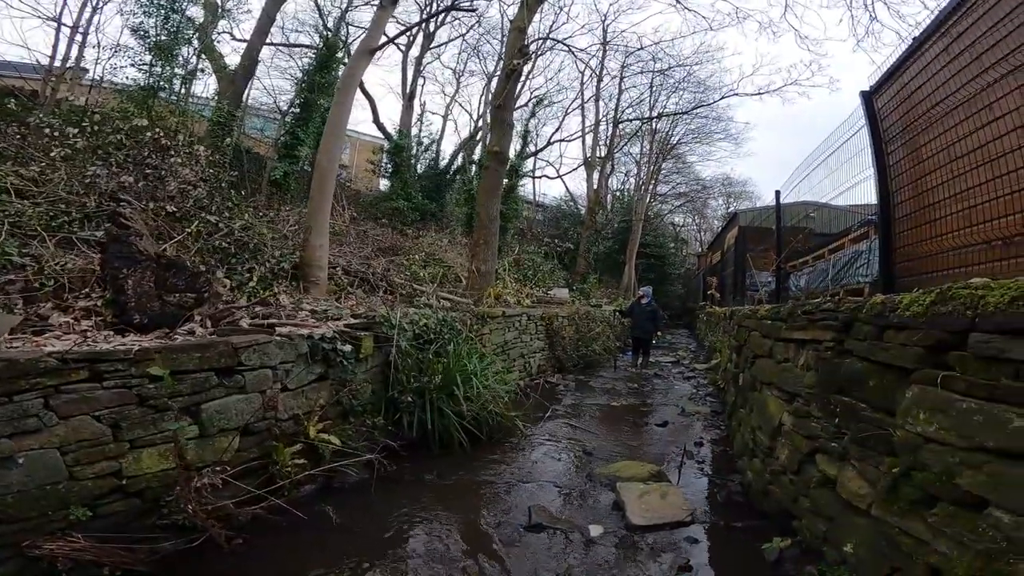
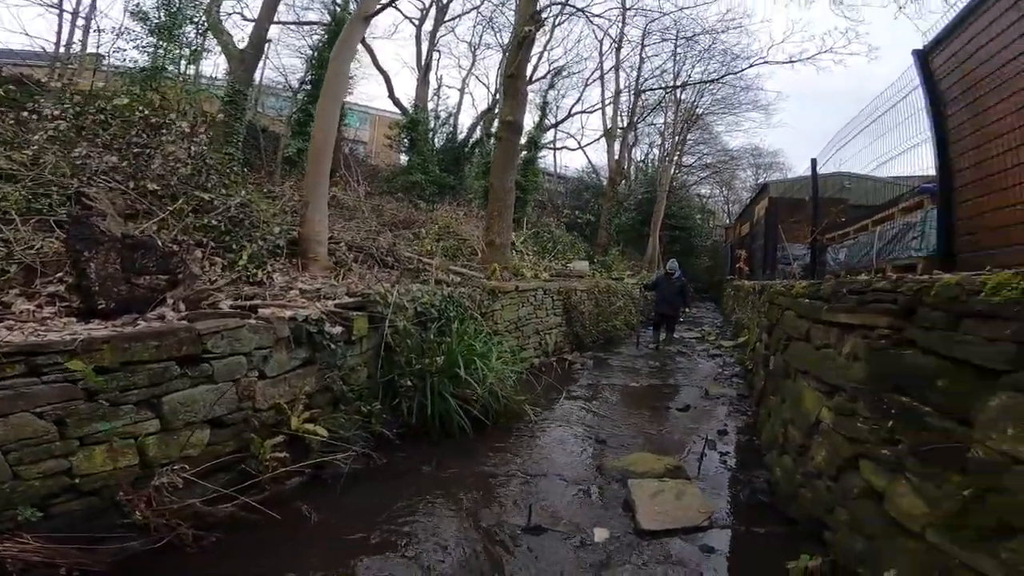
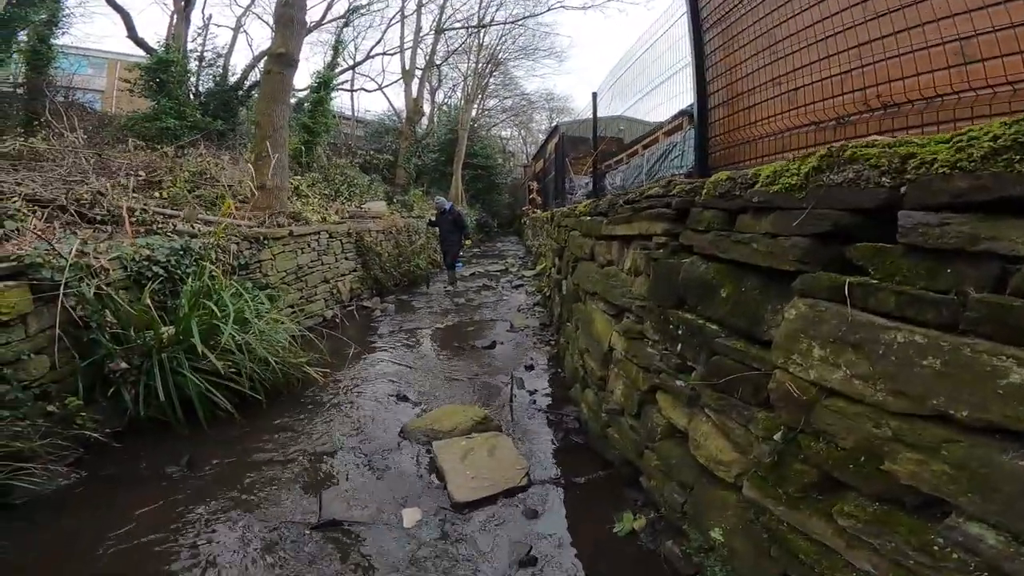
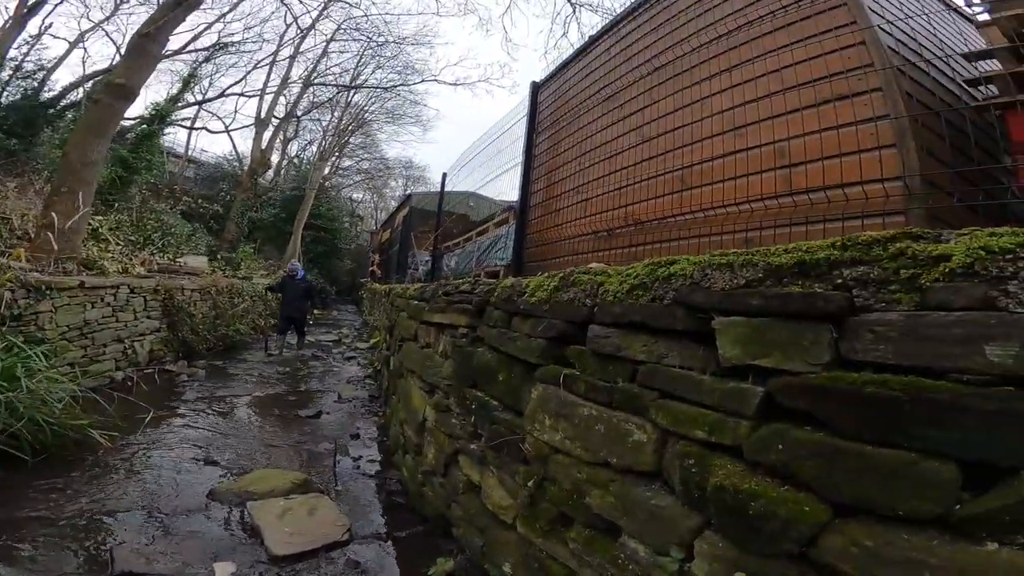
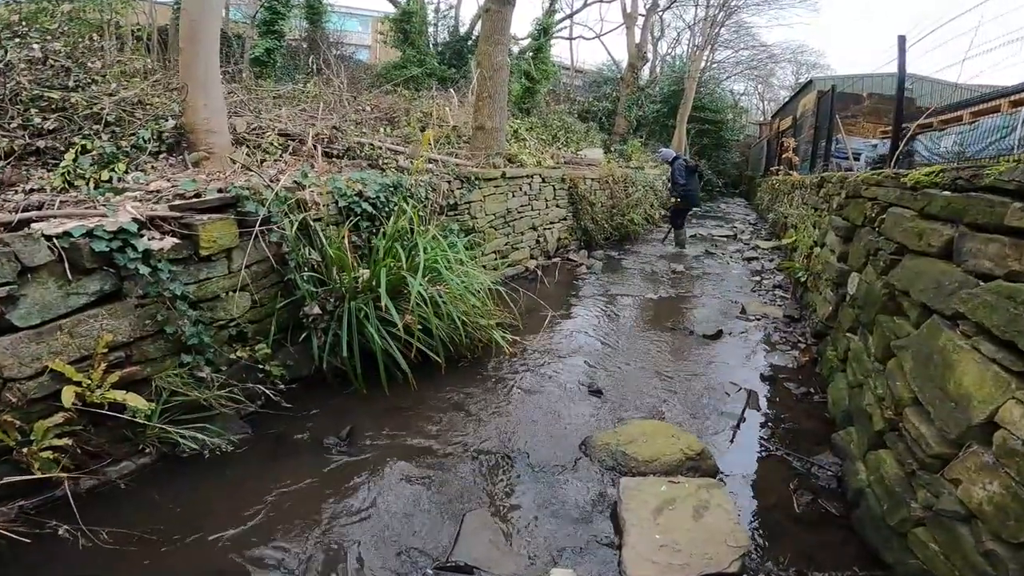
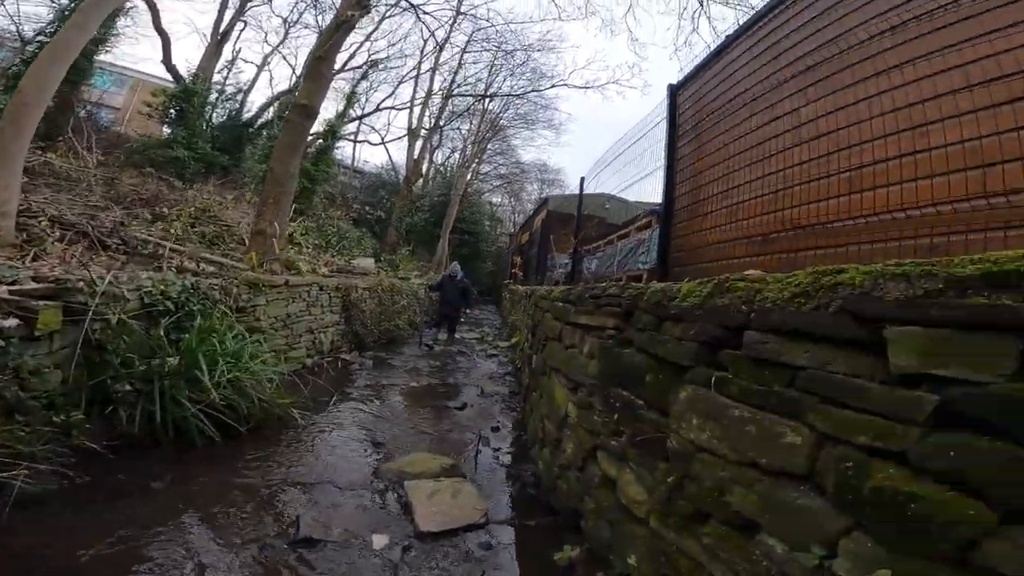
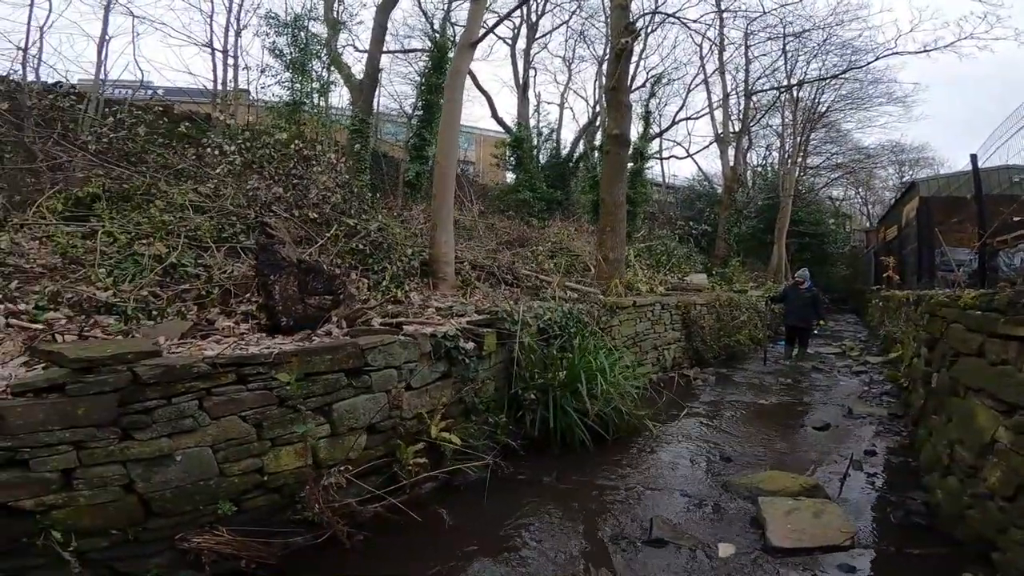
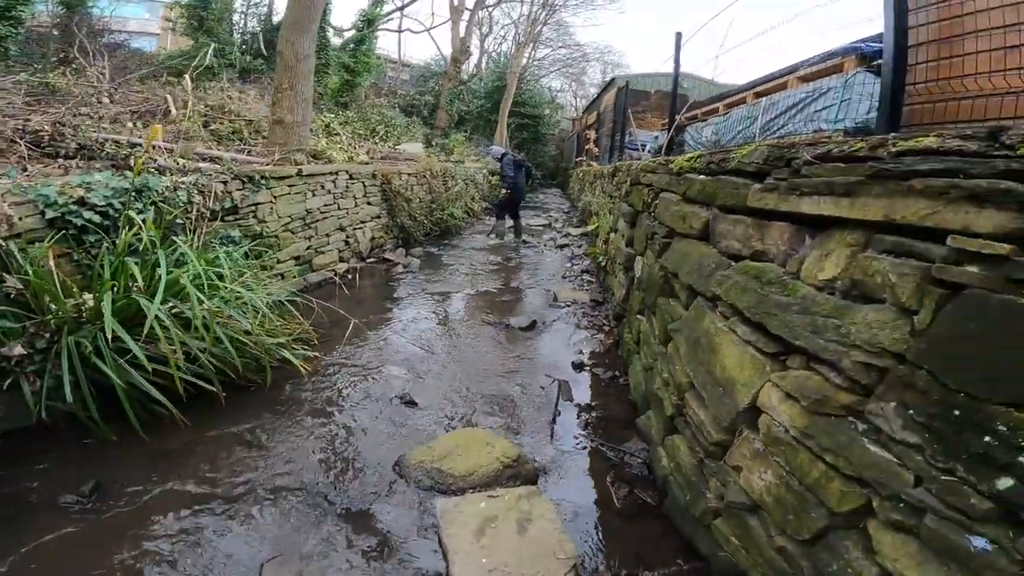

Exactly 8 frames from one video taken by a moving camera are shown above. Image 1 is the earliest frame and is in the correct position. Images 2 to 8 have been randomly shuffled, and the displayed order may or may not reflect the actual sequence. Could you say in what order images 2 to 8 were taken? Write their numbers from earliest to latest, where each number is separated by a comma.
7, 2, 6, 4, 3, 5, 8
